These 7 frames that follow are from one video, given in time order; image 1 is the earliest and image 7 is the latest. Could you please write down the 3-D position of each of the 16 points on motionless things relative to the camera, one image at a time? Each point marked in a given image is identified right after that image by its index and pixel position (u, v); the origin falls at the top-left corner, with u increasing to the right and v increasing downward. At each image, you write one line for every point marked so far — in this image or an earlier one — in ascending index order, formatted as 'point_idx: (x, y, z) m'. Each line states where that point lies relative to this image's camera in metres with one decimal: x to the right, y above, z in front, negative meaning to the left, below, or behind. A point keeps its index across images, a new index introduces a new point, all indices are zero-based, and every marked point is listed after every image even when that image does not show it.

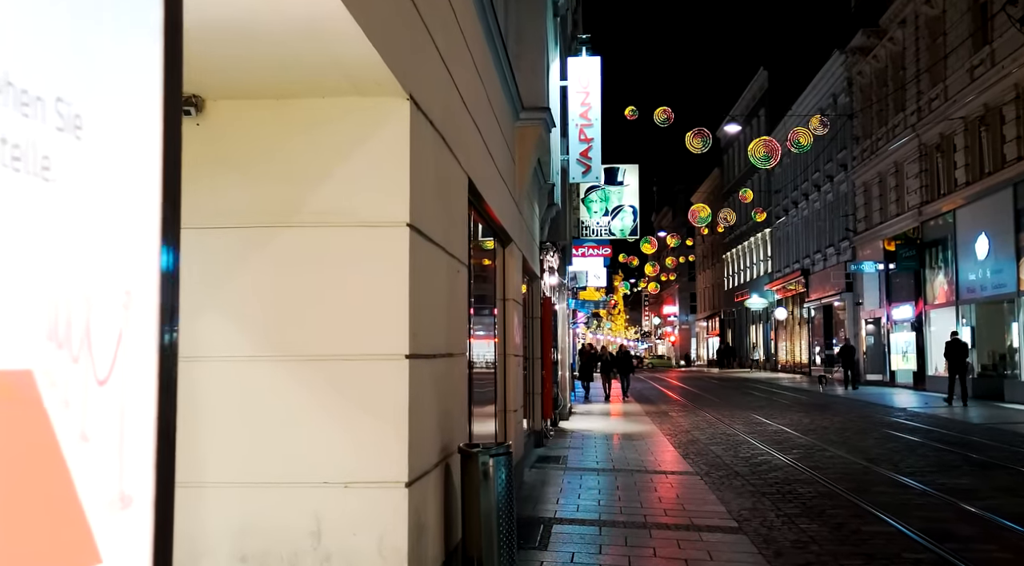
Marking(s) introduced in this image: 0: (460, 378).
0: (-0.4, -0.7, +5.7) m
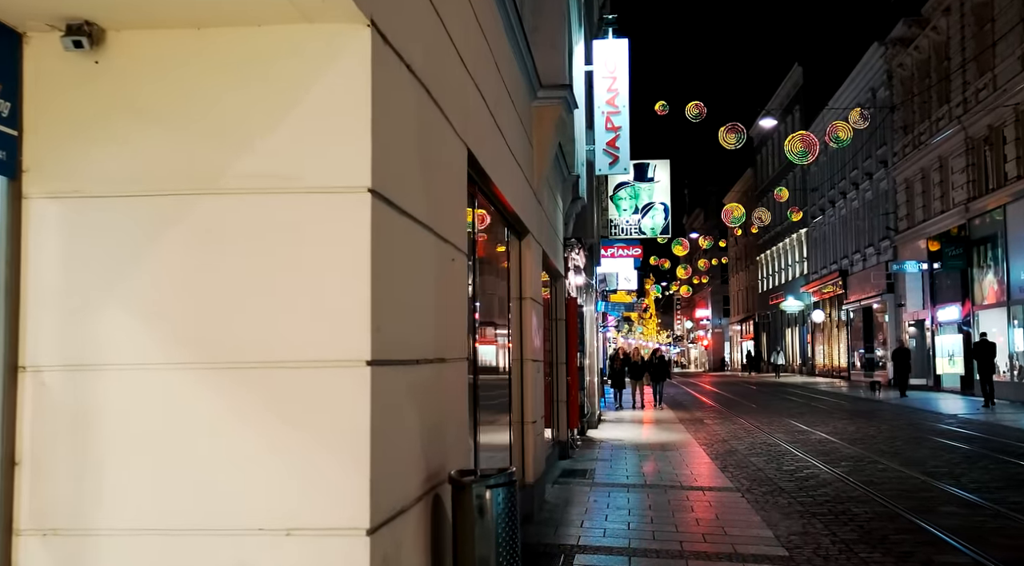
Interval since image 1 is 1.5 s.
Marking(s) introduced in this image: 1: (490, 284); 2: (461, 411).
0: (-0.3, -0.6, +4.7) m
1: (-0.3, 0.0, +7.4) m
2: (-0.3, -0.8, +4.9) m
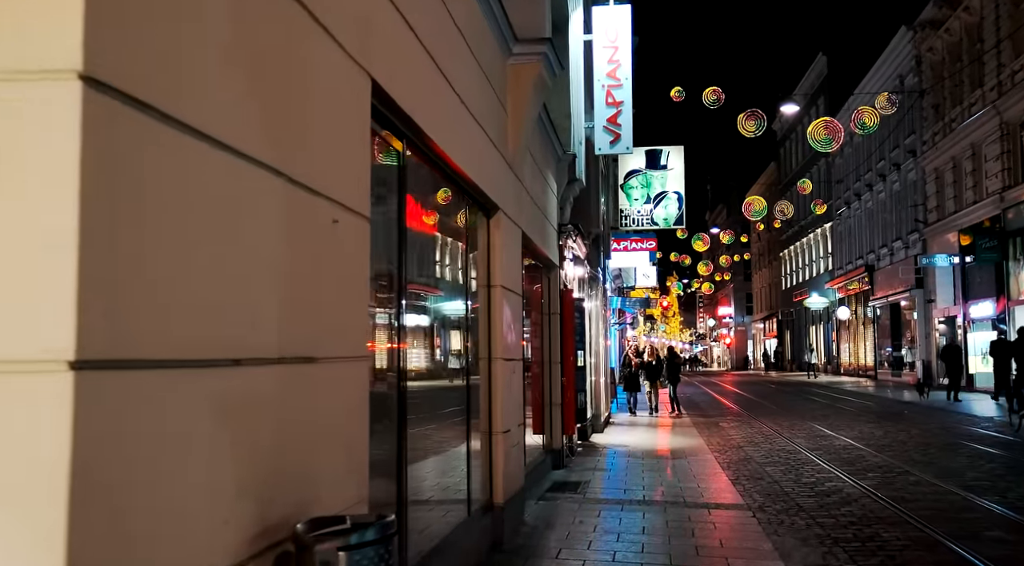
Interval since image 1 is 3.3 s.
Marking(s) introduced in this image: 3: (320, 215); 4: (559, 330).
0: (-0.7, -0.5, +3.5) m
1: (-0.6, +0.1, +6.1) m
2: (-0.7, -0.6, +3.7) m
3: (-0.8, +0.3, +3.4) m
4: (+0.7, -0.7, +12.7) m
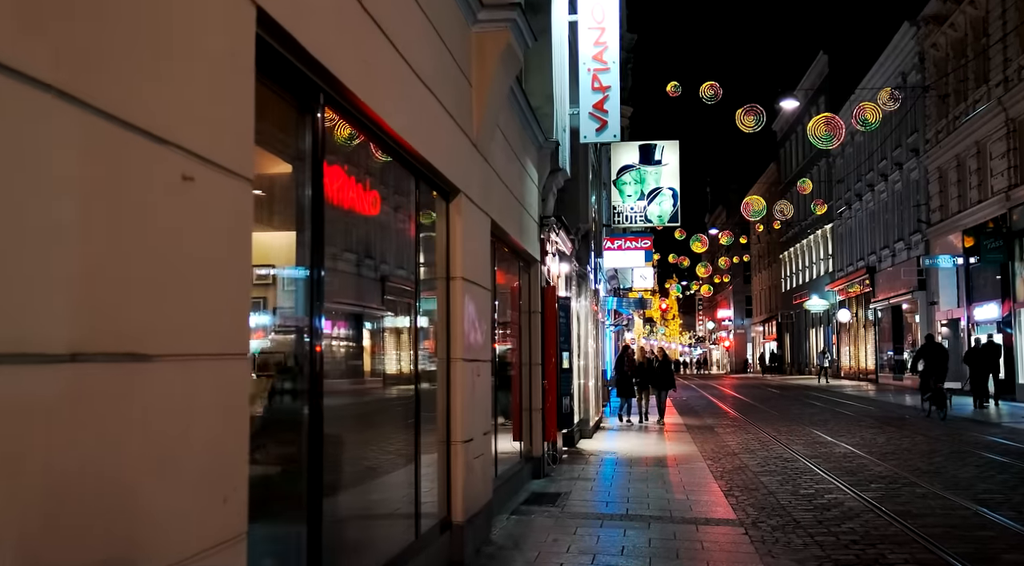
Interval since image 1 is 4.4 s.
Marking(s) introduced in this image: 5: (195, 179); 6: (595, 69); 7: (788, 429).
0: (-1.0, -0.4, +2.7) m
1: (-0.9, +0.2, +5.3) m
2: (-1.0, -0.6, +2.8) m
3: (-1.1, +0.4, +2.6) m
4: (+0.4, -0.6, +11.9) m
5: (-1.0, +0.3, +2.8) m
6: (+1.2, +3.2, +12.3) m
7: (+6.0, -3.2, +18.1) m
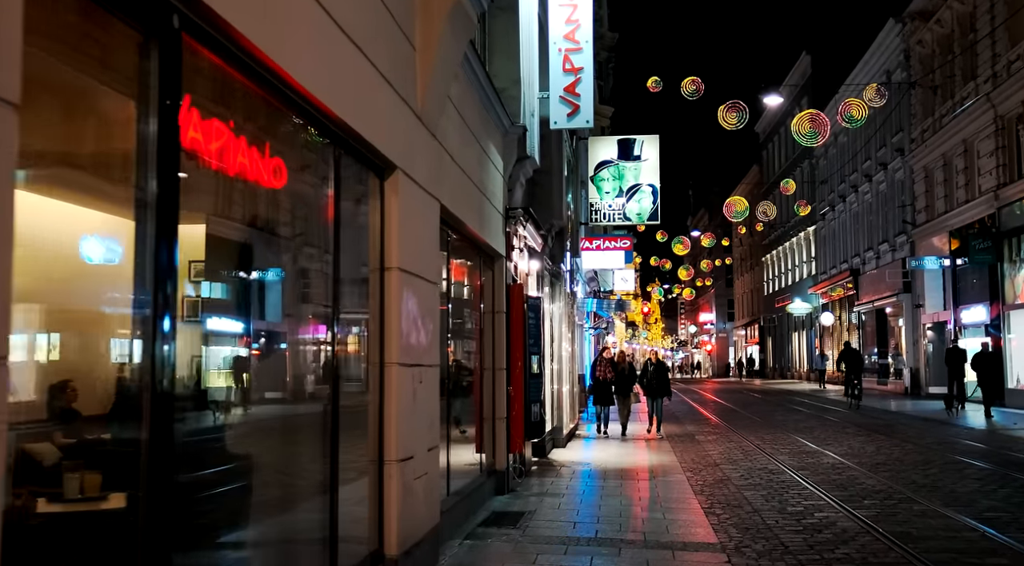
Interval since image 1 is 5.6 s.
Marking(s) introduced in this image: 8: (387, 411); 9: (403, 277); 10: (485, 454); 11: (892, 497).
0: (-1.3, -0.3, +1.7) m
1: (-1.3, +0.3, +4.3) m
2: (-1.3, -0.5, +1.8) m
3: (-1.4, +0.4, +1.6) m
4: (-0.1, -0.6, +10.9) m
5: (-1.4, +0.4, +1.8) m
6: (+0.7, +3.2, +11.4) m
7: (+5.4, -3.2, +17.2) m
8: (-0.9, -0.9, +5.8) m
9: (-0.8, 0.0, +6.1) m
10: (-0.3, -2.1, +10.2) m
11: (+4.4, -2.5, +9.8) m
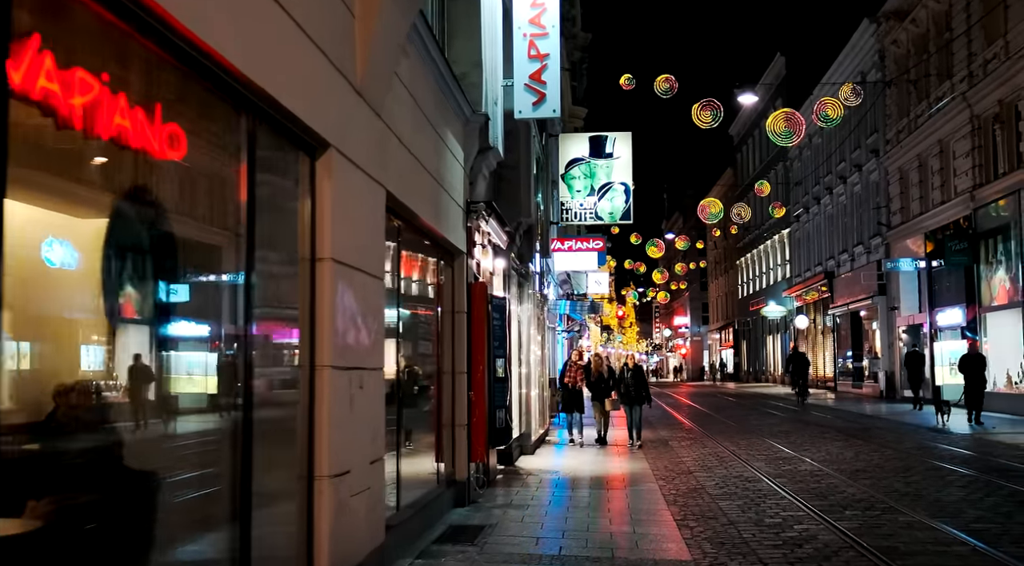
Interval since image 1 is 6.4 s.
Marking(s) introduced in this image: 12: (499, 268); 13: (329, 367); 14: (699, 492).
0: (-1.5, -0.3, +1.0) m
1: (-1.6, +0.3, +3.6) m
2: (-1.5, -0.4, +1.2) m
3: (-1.6, +0.5, +0.9) m
4: (-0.6, -0.6, +10.3) m
5: (-1.6, +0.5, +1.1) m
6: (+0.3, +3.2, +10.8) m
7: (+4.7, -3.2, +16.7) m
8: (-1.2, -0.9, +5.2) m
9: (-1.1, +0.1, +5.4) m
10: (-0.8, -2.1, +9.6) m
11: (+4.0, -2.5, +9.2) m
12: (-0.2, +0.2, +12.4) m
13: (-1.1, -0.5, +5.2) m
14: (+2.4, -2.7, +10.9) m
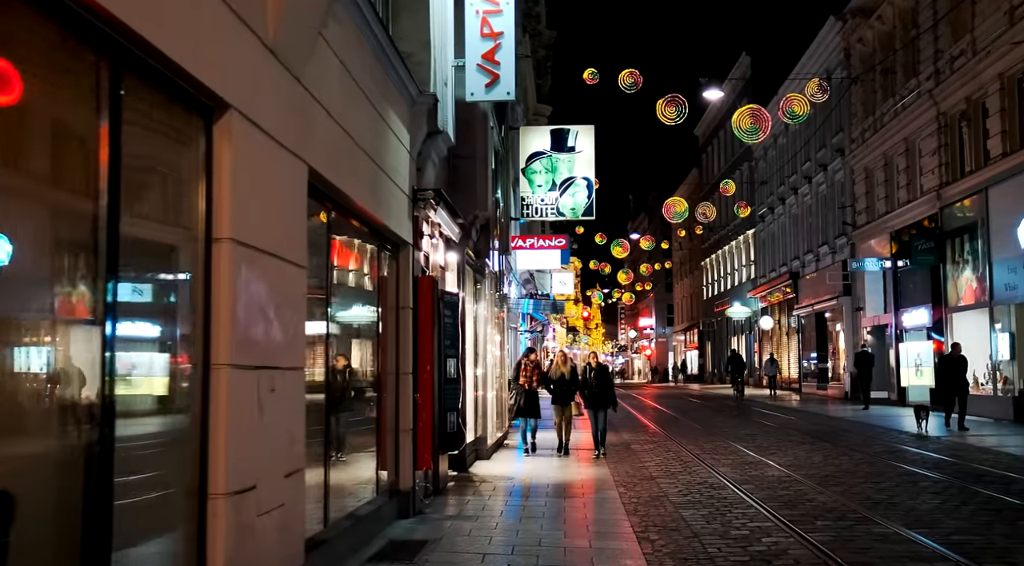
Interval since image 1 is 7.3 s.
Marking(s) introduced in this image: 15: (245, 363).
0: (-1.8, -0.2, +0.2) m
1: (-1.9, +0.4, +2.8) m
2: (-1.8, -0.3, +0.4) m
3: (-1.8, +0.6, +0.1) m
4: (-1.1, -0.5, +9.5) m
5: (-1.8, +0.6, +0.3) m
6: (-0.3, +3.3, +10.1) m
7: (+3.9, -3.1, +16.1) m
8: (-1.6, -0.8, +4.4) m
9: (-1.5, +0.2, +4.6) m
10: (-1.3, -2.0, +8.8) m
11: (+3.5, -2.4, +8.6) m
12: (-0.8, +0.3, +11.7) m
13: (-1.5, -0.4, +4.4) m
14: (+1.8, -2.7, +10.2) m
15: (-1.5, -0.4, +4.7) m
